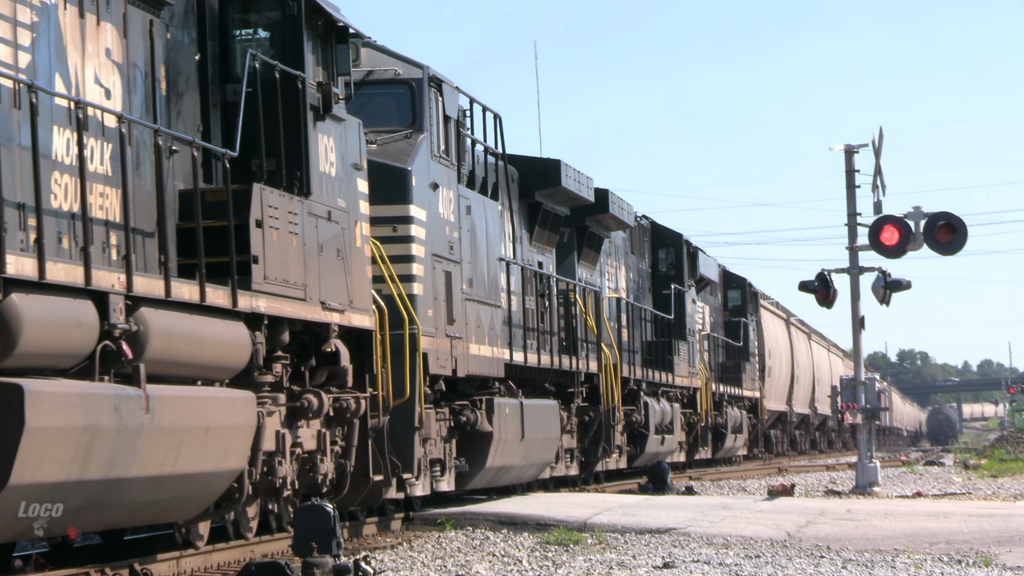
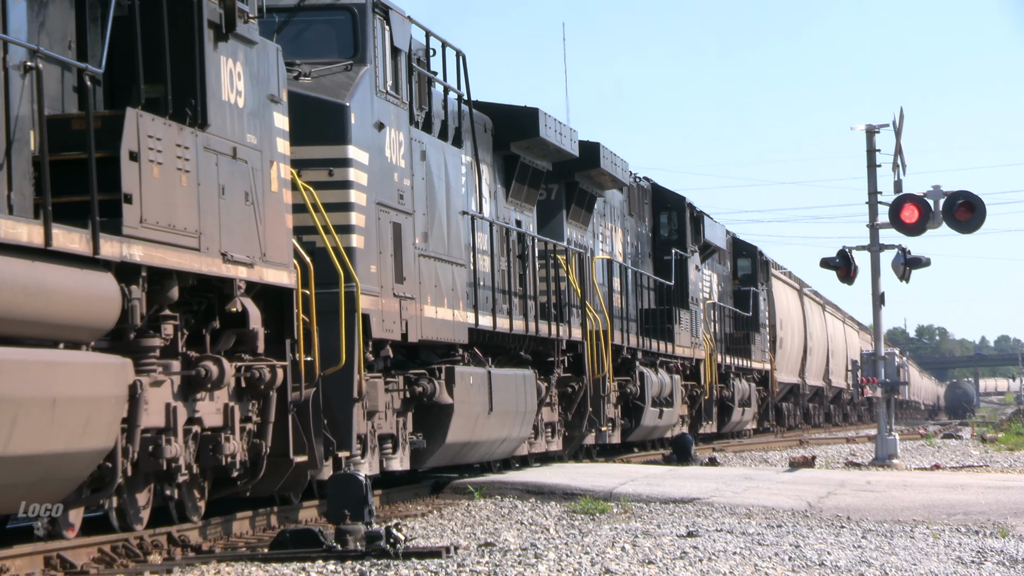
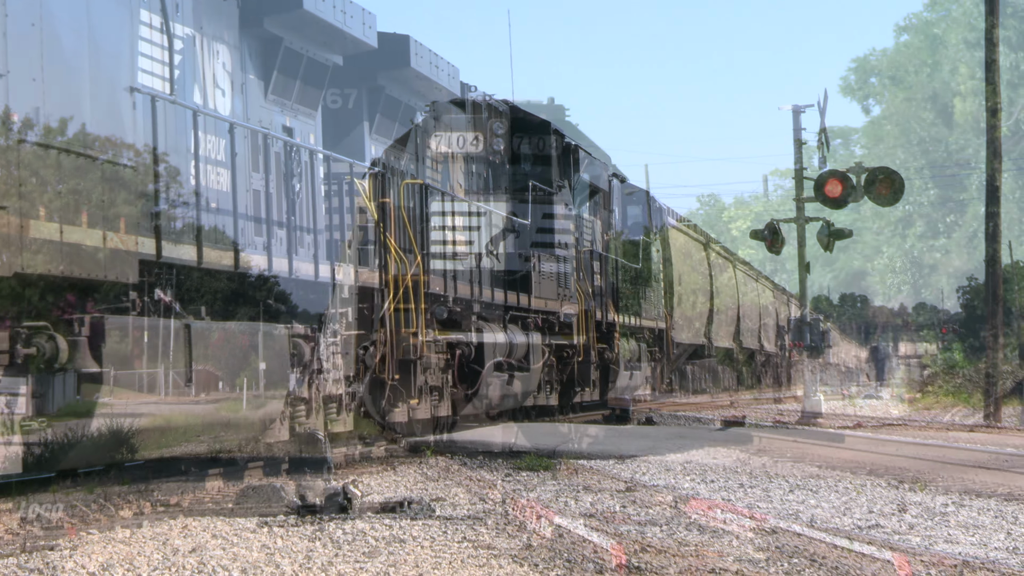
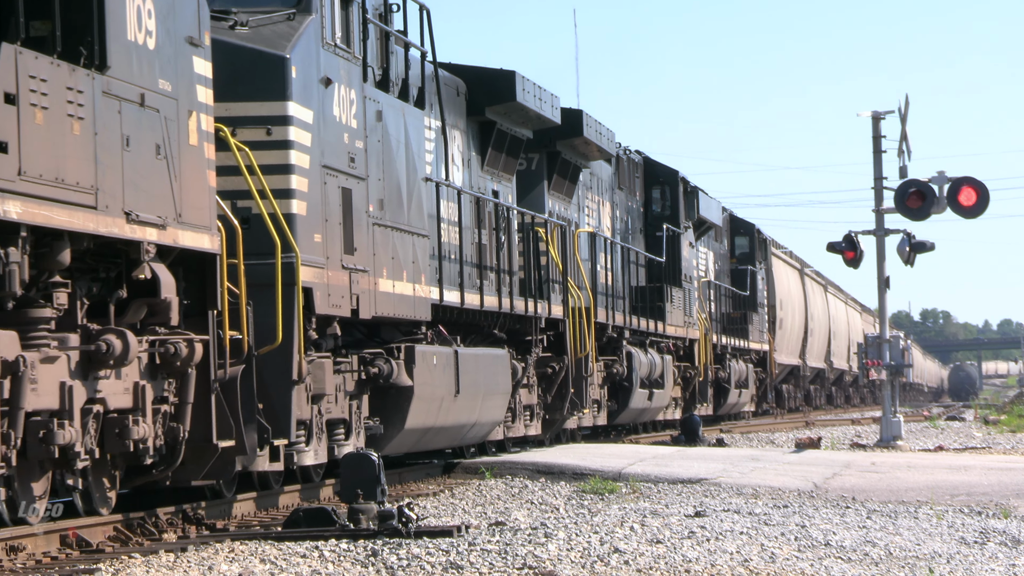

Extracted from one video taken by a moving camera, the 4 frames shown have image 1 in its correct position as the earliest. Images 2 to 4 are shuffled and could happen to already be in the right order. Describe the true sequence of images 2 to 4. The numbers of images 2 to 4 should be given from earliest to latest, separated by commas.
2, 4, 3
